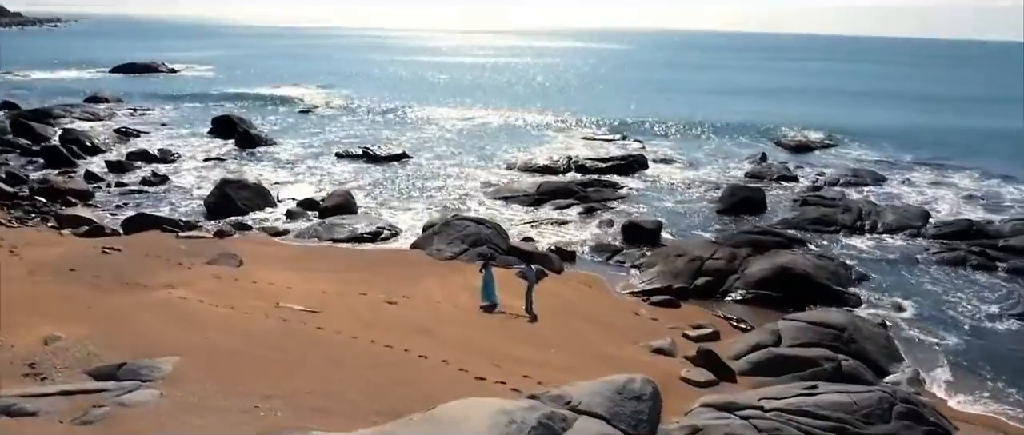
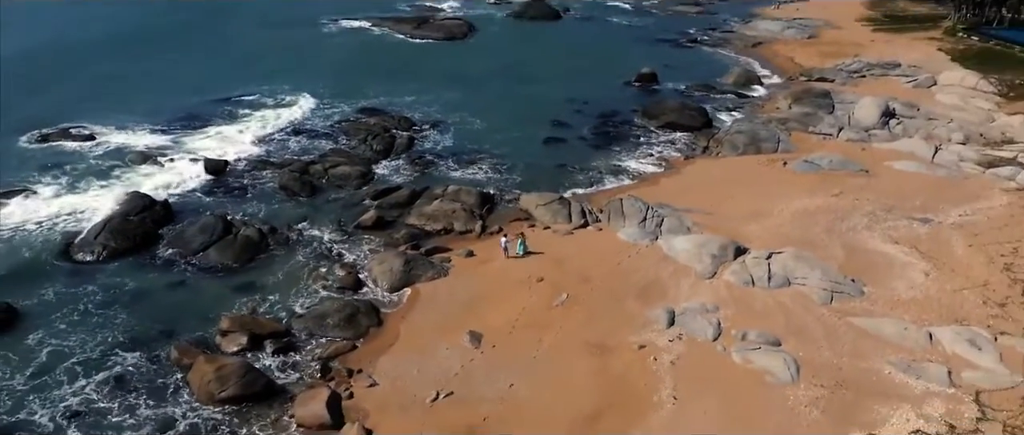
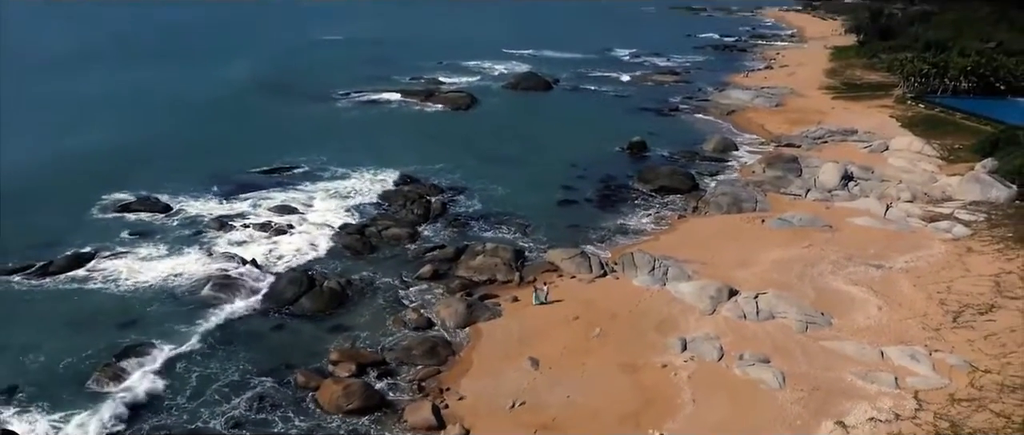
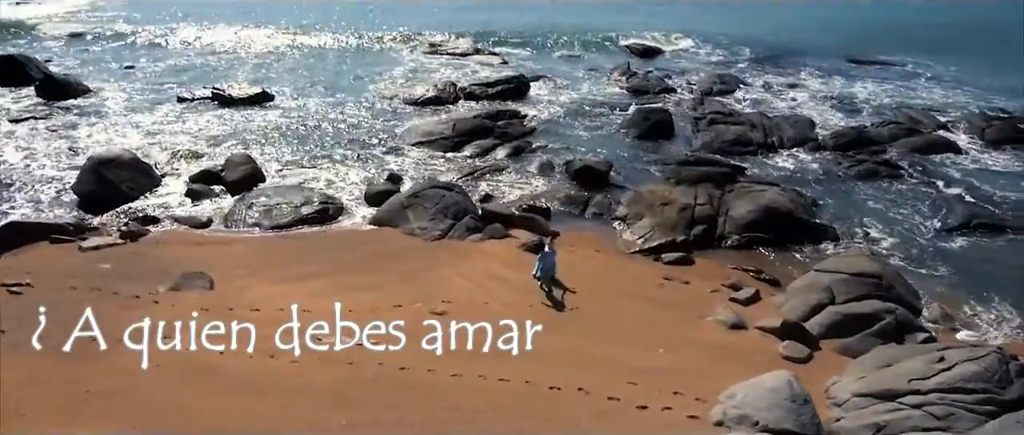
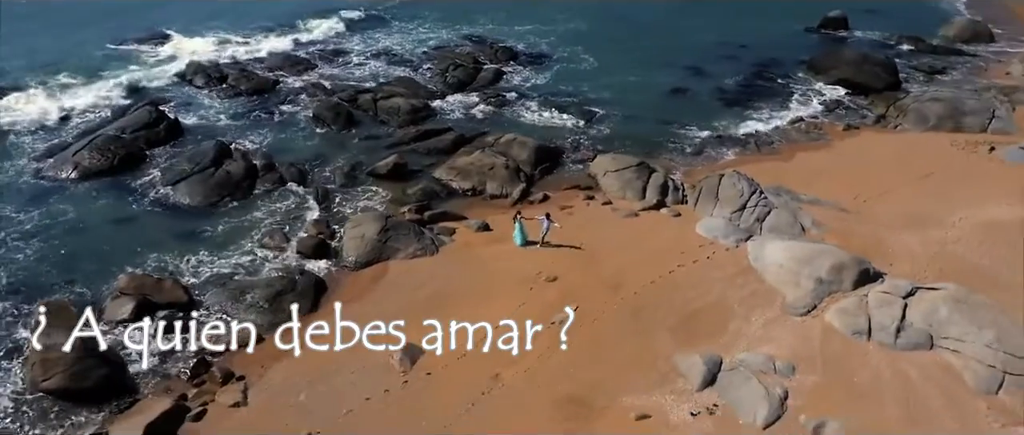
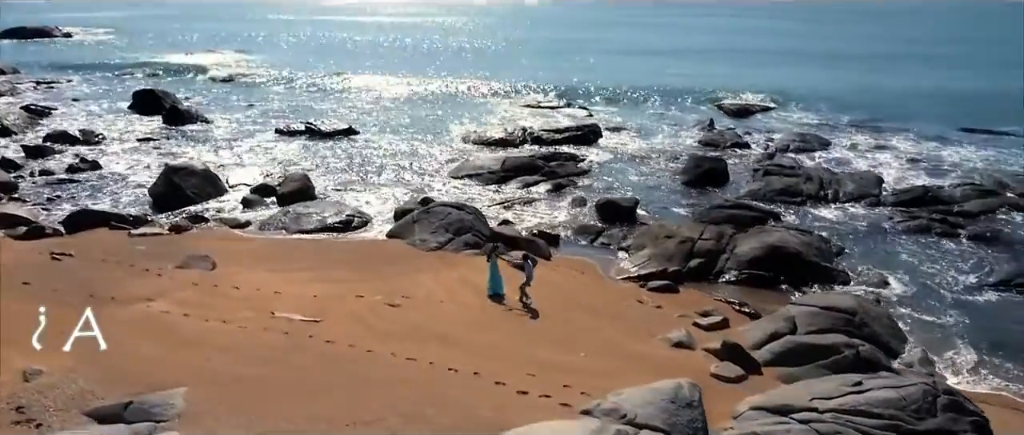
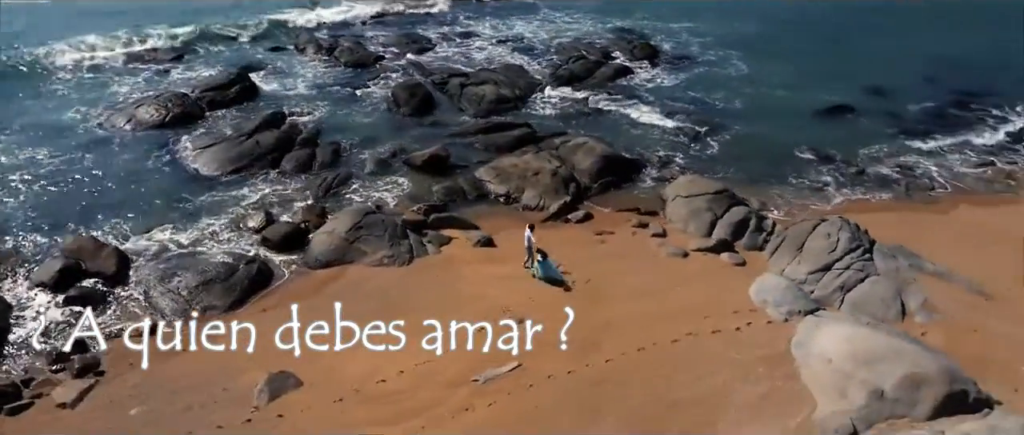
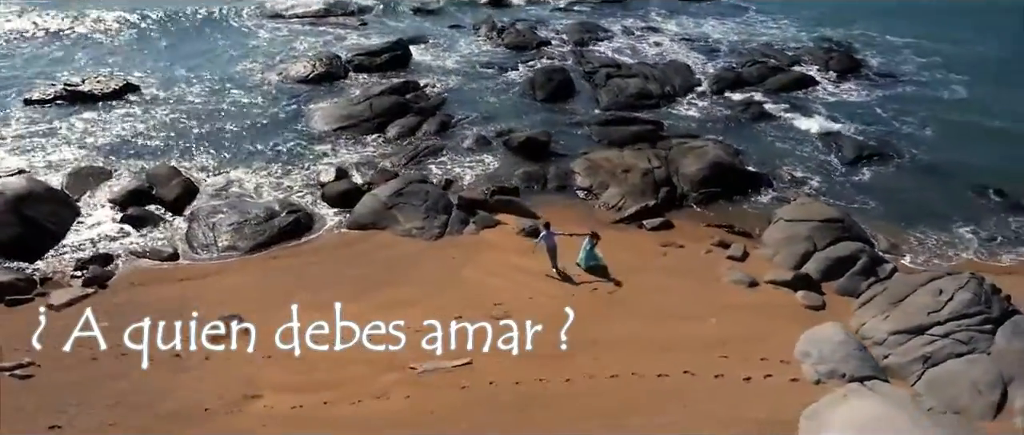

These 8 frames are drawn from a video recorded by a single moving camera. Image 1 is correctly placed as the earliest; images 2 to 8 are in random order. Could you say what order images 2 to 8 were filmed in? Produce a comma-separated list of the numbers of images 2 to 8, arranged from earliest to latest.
6, 4, 8, 7, 5, 2, 3
